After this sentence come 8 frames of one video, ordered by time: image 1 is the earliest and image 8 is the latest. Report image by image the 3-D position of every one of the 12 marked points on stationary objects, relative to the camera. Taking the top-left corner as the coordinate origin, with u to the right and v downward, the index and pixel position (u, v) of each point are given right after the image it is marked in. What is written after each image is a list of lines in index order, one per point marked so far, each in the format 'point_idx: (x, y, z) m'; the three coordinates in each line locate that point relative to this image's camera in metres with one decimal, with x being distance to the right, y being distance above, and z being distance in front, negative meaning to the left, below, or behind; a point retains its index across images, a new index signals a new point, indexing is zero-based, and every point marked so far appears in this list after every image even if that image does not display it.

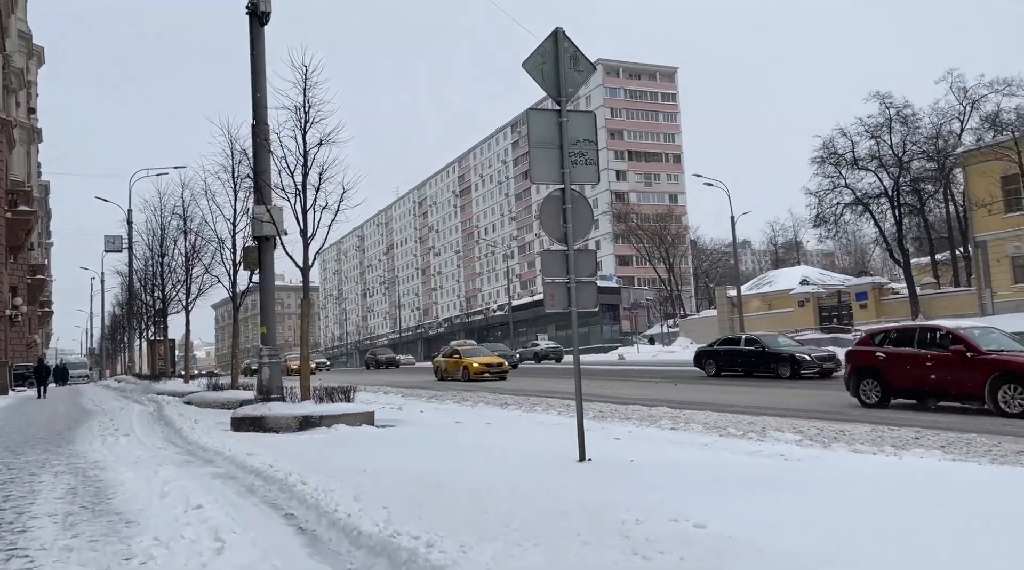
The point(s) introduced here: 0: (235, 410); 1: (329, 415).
0: (-4.2, -1.9, +13.2) m
1: (-2.7, -1.9, +12.6) m
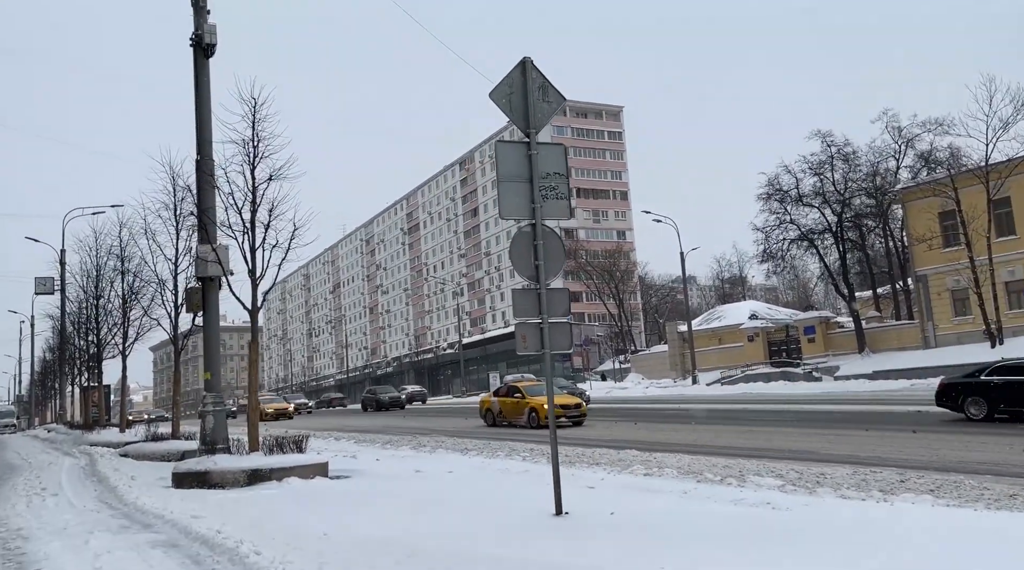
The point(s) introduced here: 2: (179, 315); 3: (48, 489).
0: (-4.7, -2.5, +12.3) m
1: (-3.2, -2.5, +11.8) m
2: (-7.4, -0.7, +19.2) m
3: (-6.9, -3.0, +13.0) m
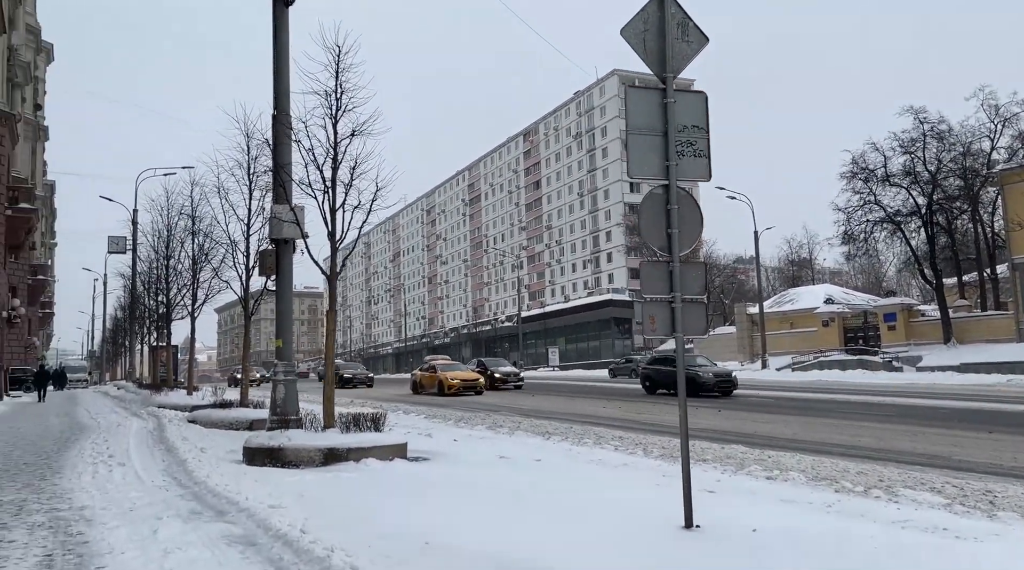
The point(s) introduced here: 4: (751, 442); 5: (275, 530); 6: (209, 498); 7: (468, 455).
0: (-3.5, -2.0, +11.5) m
1: (-2.0, -2.0, +10.9) m
2: (-5.6, +0.1, +18.5) m
3: (-5.6, -2.4, +12.4) m
4: (+3.5, -2.4, +12.9) m
5: (-1.7, -1.8, +6.4) m
6: (-2.8, -2.0, +8.2) m
7: (-0.6, -2.4, +12.4) m
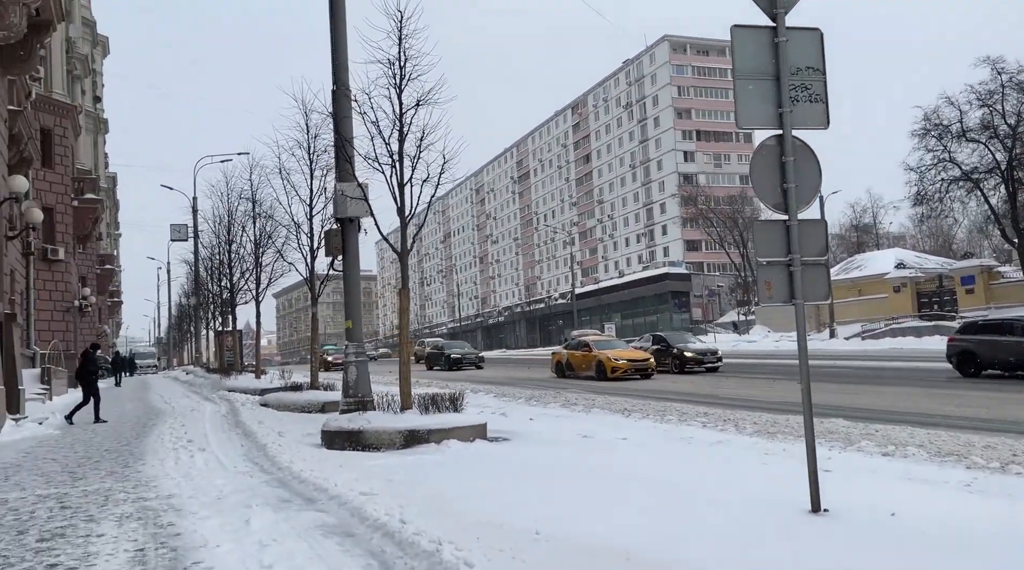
0: (-2.4, -1.8, +11.2) m
1: (-0.9, -1.7, +10.5) m
2: (-4.2, +0.5, +18.3) m
3: (-4.5, -2.2, +12.2) m
4: (+4.7, -1.9, +12.1) m
5: (-1.0, -1.6, +6.0) m
6: (-2.0, -1.8, +7.9) m
7: (+0.6, -2.1, +11.9) m
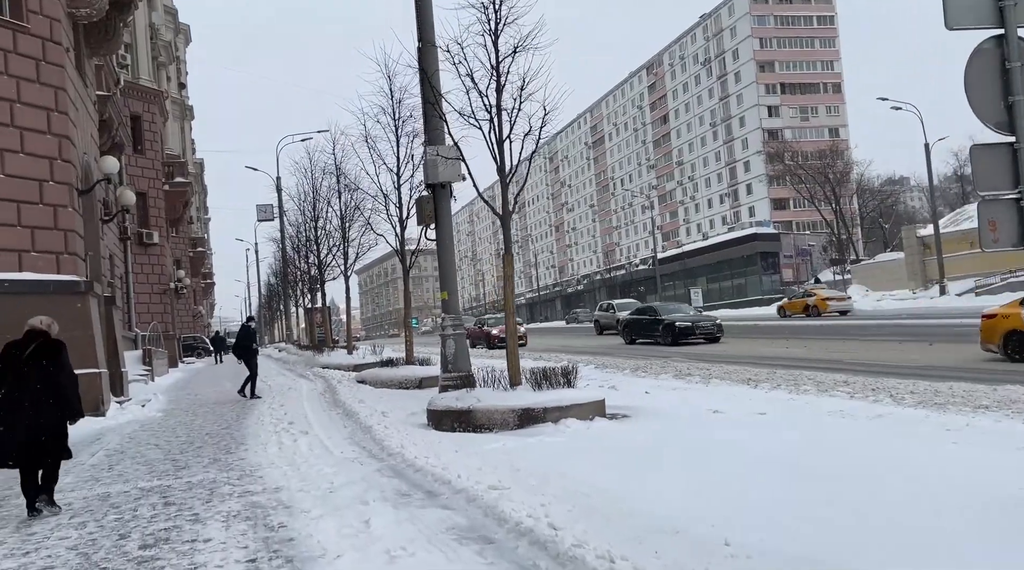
0: (-1.0, -1.4, +10.4) m
1: (+0.5, -1.3, +9.6) m
2: (-2.2, +1.1, +17.5) m
3: (-2.9, -1.9, +11.6) m
4: (+6.2, -1.2, +10.7) m
5: (0.0, -1.4, +5.1) m
6: (-0.8, -1.5, +7.1) m
7: (+2.1, -1.6, +10.9) m
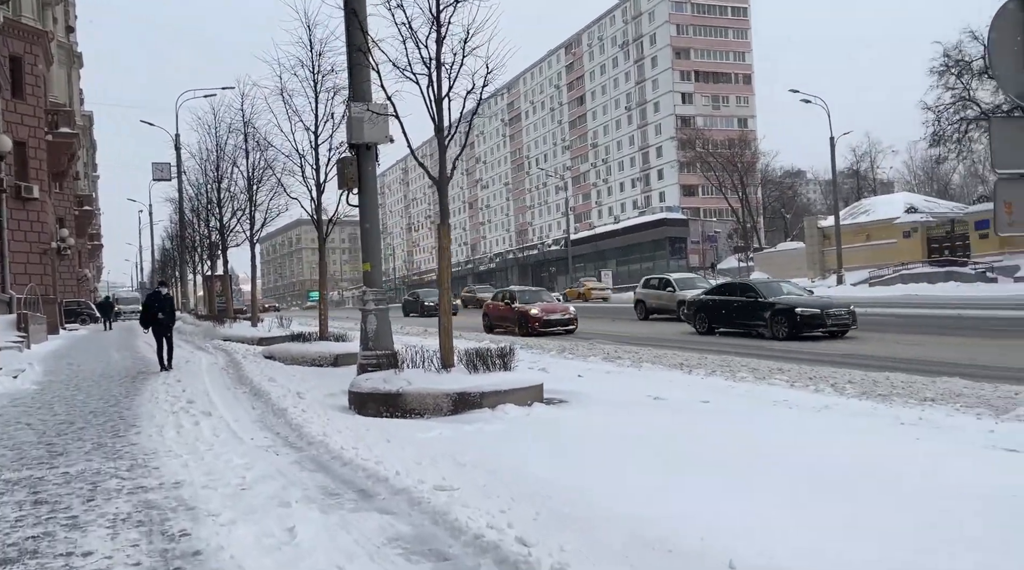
0: (-1.7, -1.0, +9.4) m
1: (-0.2, -1.1, +8.8) m
2: (-3.6, +1.7, +16.3) m
3: (-3.8, -1.4, +10.4) m
4: (+5.4, -1.1, +10.5) m
5: (-0.2, -1.2, +4.3) m
6: (-1.2, -1.3, +6.1) m
7: (+1.2, -1.3, +10.2) m
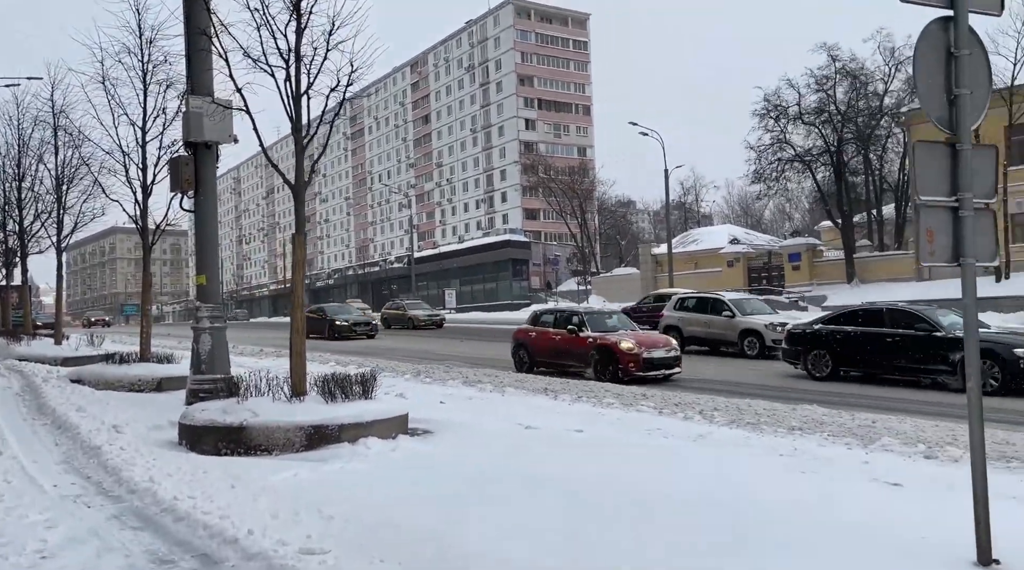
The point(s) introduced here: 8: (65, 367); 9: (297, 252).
0: (-3.0, -1.2, +8.1) m
1: (-1.4, -1.2, +7.8) m
2: (-6.1, +1.4, +14.6) m
3: (-5.3, -1.5, +8.8) m
4: (+3.7, -1.5, +10.5) m
5: (-0.6, -1.3, +3.4) m
6: (-1.9, -1.4, +5.0) m
7: (-0.3, -1.5, +9.5) m
8: (-8.3, -1.5, +16.3) m
9: (-2.2, +0.3, +8.7) m
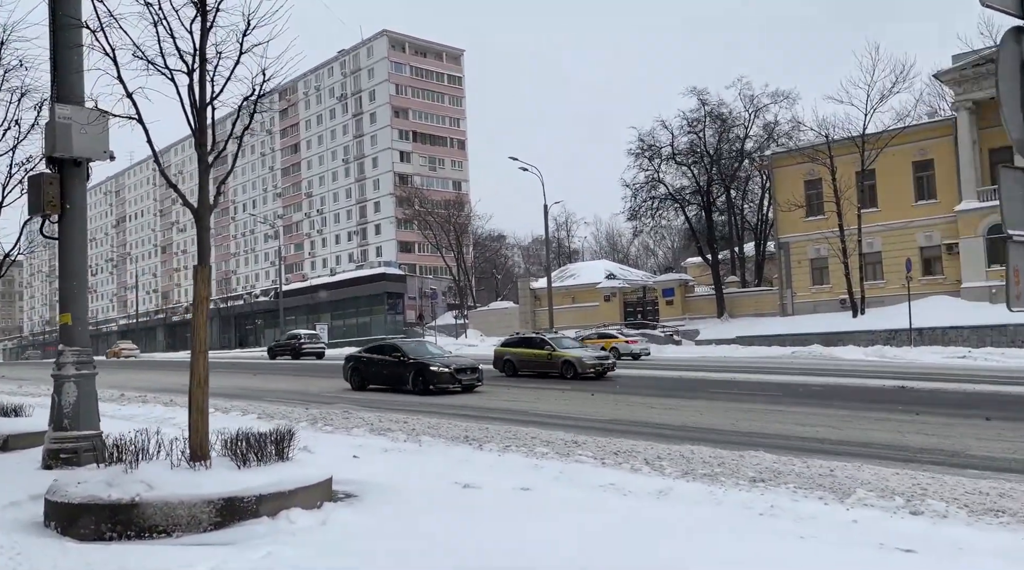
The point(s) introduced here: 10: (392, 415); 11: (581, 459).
0: (-3.4, -1.5, +6.5) m
1: (-1.8, -1.5, +6.4) m
2: (-7.4, +0.9, +12.6) m
3: (-5.7, -1.9, +6.8) m
4: (+2.9, -1.9, +9.9) m
5: (-0.2, -1.4, +2.2) m
6: (-1.8, -1.6, +3.6) m
7: (-0.9, -1.9, +8.3) m
8: (-9.8, -2.1, +13.8) m
9: (-2.6, -0.1, +7.3) m
10: (-2.0, -2.2, +15.4) m
11: (+0.8, -2.0, +10.0) m
